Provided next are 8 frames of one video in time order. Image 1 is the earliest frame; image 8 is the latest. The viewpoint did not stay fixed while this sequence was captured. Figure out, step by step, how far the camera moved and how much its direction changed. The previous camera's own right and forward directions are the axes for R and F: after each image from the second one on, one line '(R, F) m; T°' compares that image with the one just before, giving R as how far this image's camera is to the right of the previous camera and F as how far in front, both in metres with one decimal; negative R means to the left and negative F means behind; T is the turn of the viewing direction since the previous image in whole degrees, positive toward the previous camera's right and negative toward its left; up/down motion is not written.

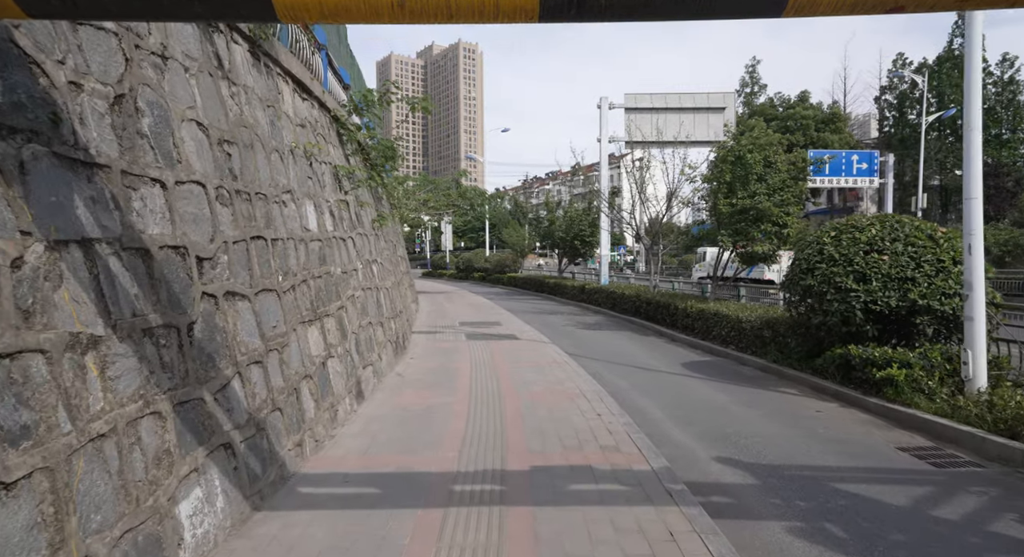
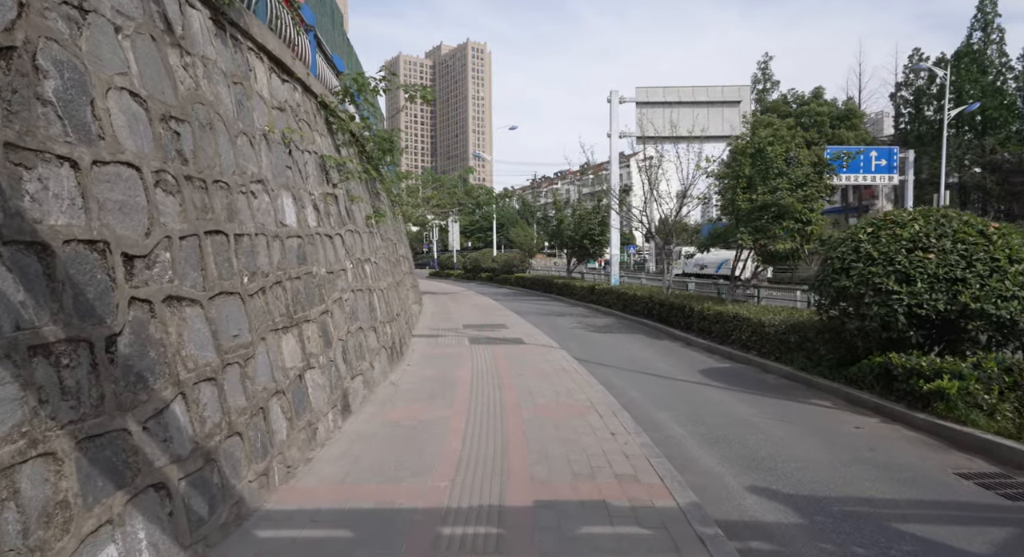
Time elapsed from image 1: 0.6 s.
(+0.1, +0.7) m; -1°
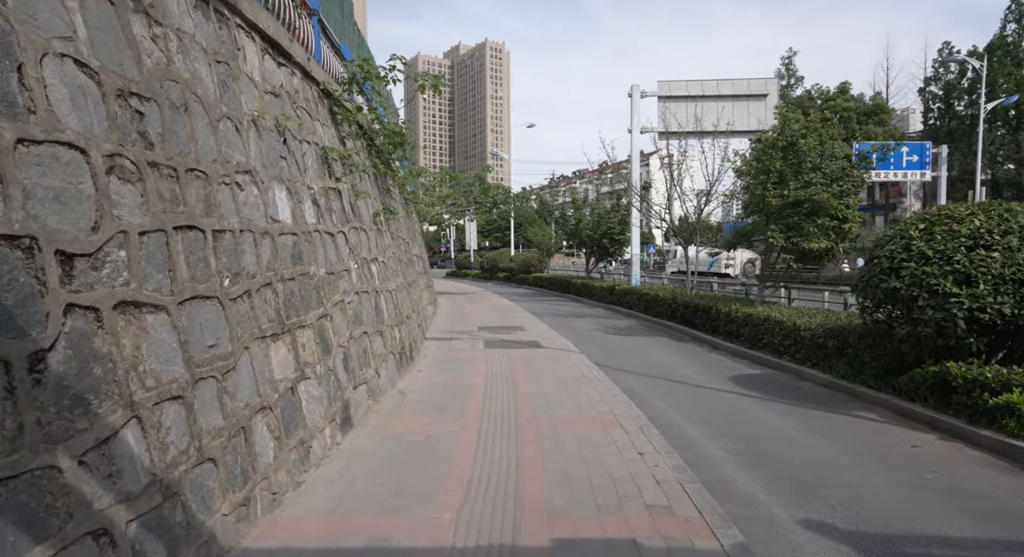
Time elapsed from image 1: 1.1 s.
(0.0, +0.6) m; -2°
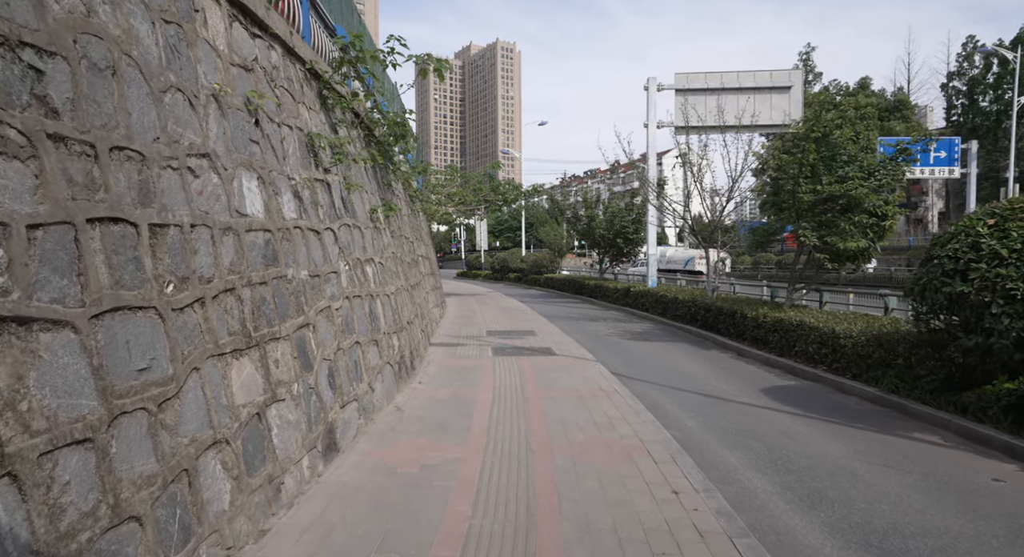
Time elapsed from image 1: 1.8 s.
(0.0, +0.8) m; -1°
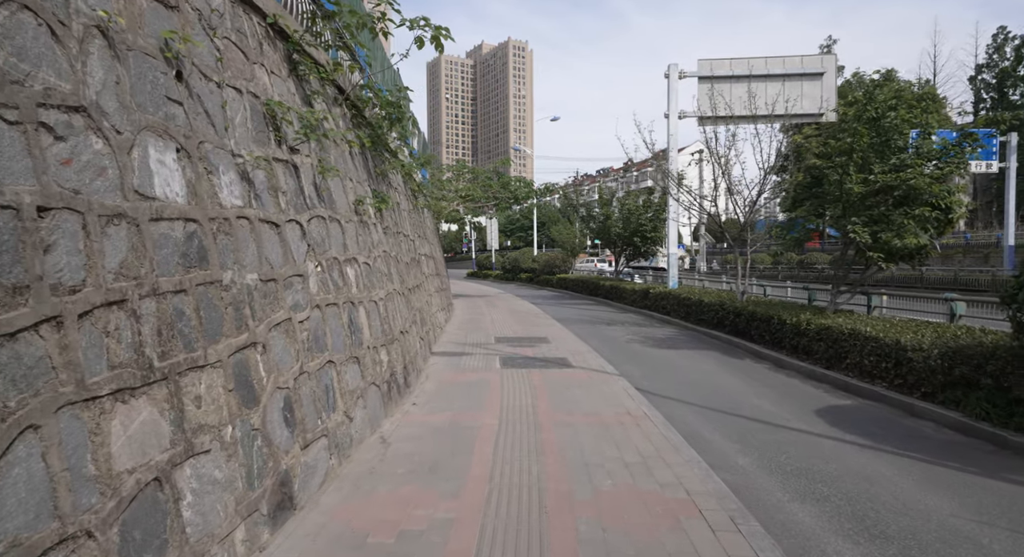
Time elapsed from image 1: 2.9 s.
(0.0, +1.2) m; -1°
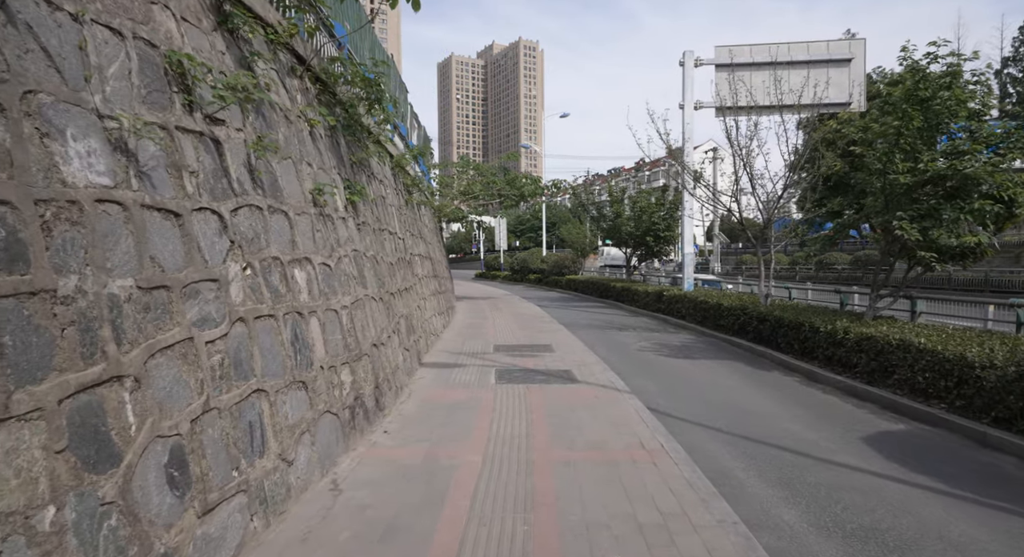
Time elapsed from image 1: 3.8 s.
(+0.2, +1.1) m; -1°
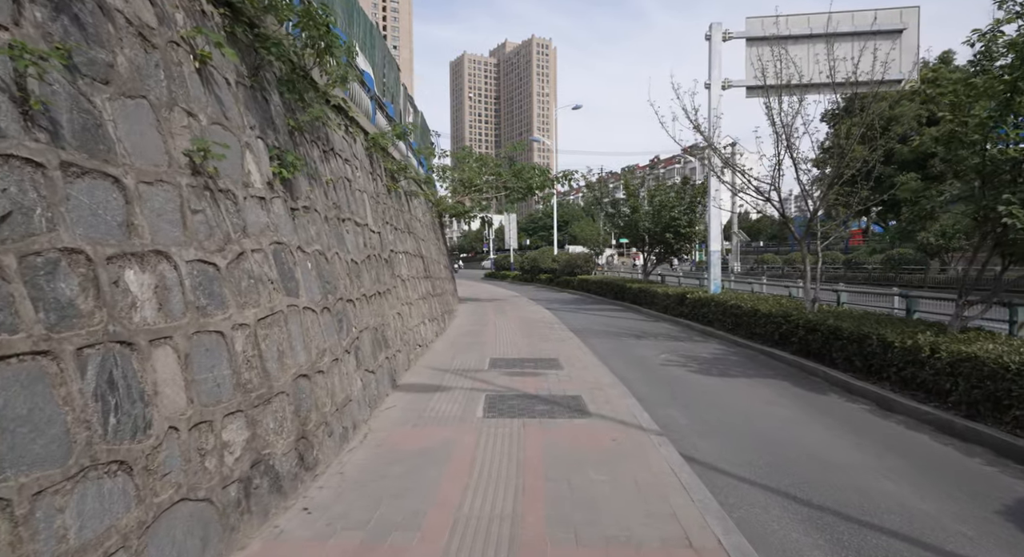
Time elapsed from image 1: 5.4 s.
(+0.2, +1.9) m; -1°
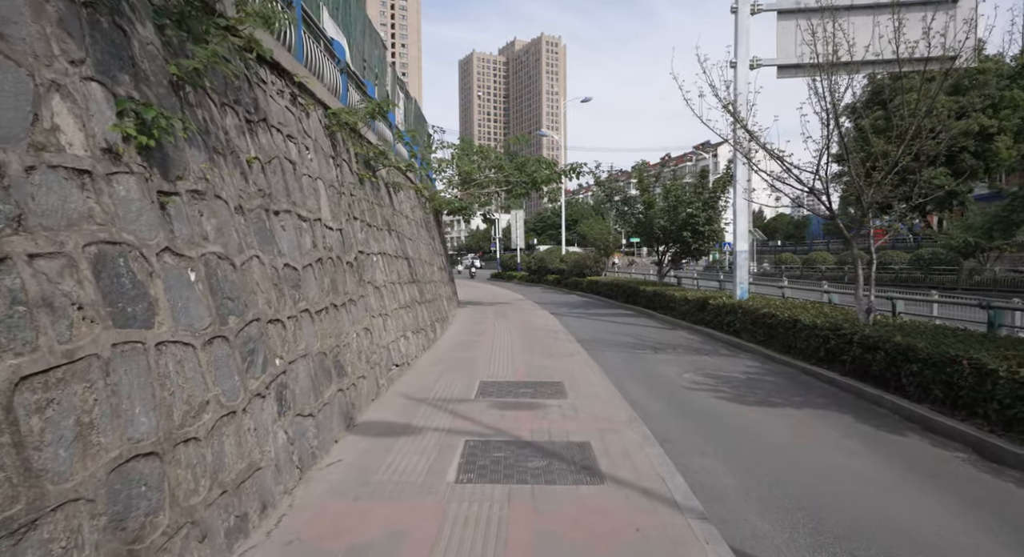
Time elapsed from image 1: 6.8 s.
(+0.2, +1.8) m; -1°
